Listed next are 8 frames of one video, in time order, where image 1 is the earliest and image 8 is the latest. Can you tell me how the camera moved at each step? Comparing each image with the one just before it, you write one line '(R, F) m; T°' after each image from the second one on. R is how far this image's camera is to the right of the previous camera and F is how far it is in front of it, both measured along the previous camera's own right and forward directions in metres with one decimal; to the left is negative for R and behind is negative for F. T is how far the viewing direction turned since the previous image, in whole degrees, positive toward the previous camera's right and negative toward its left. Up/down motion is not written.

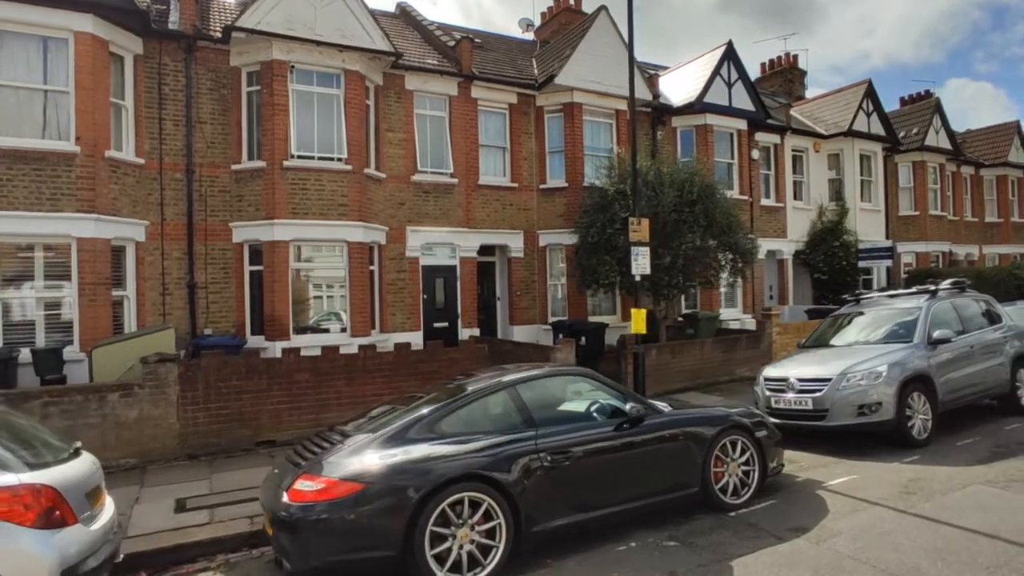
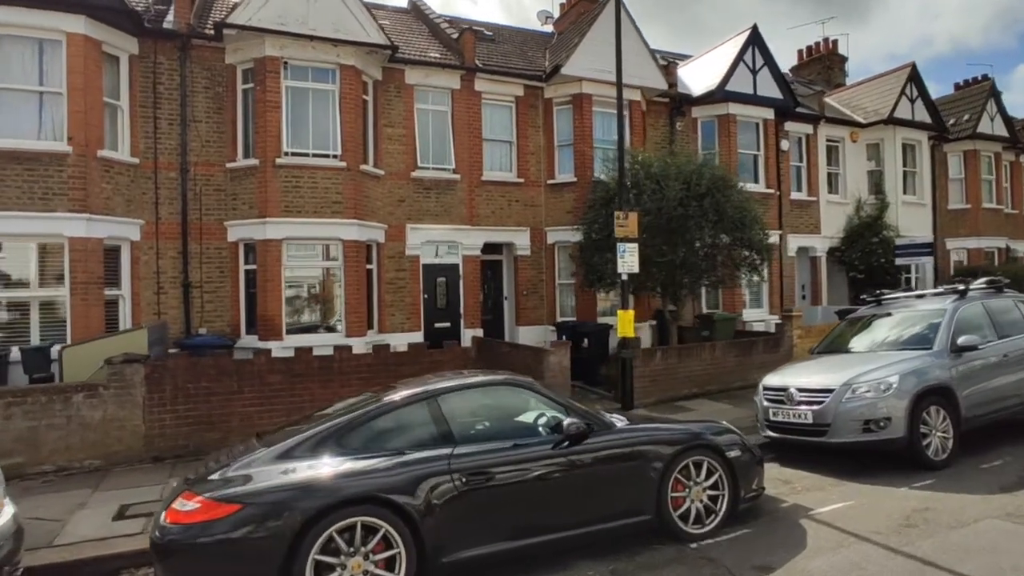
(+0.9, +0.6) m; -4°
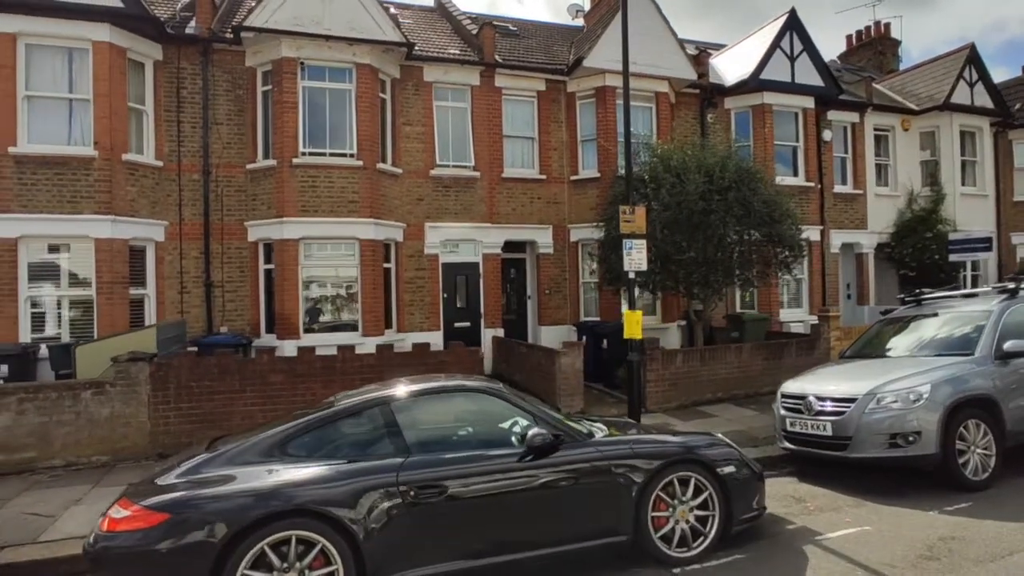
(+0.6, +0.3) m; -5°
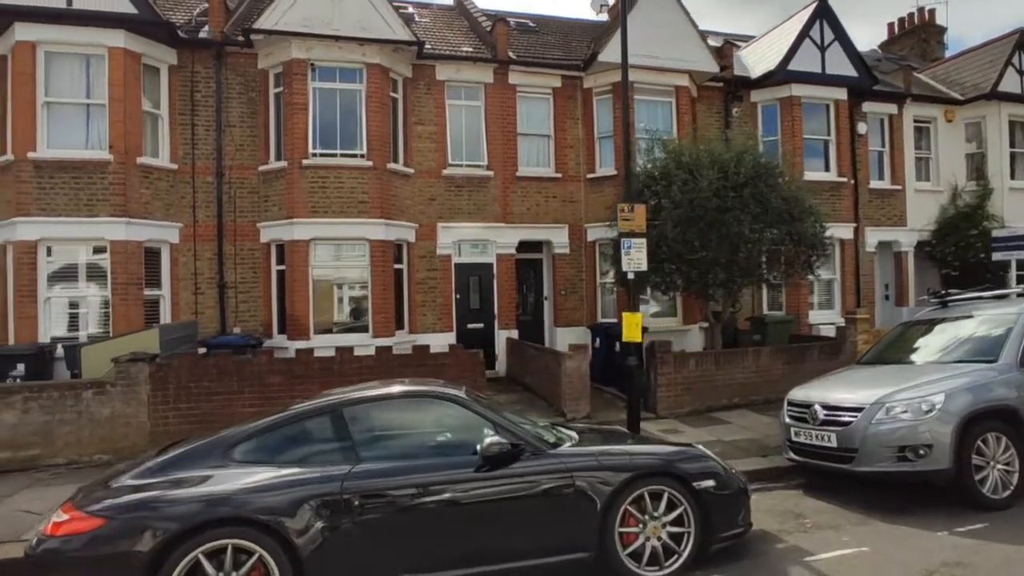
(+0.6, +0.3) m; -4°
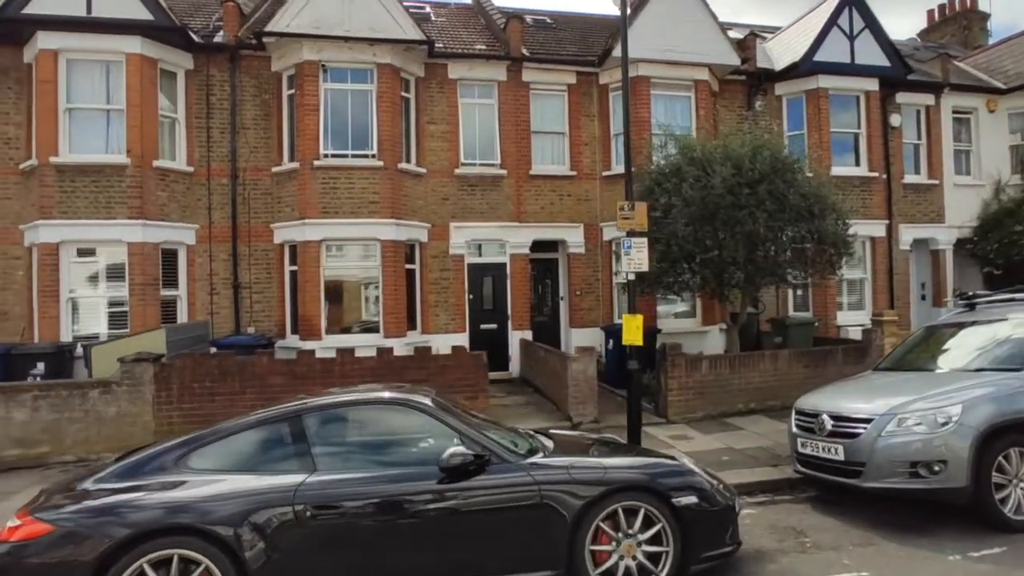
(+0.5, +0.2) m; -3°
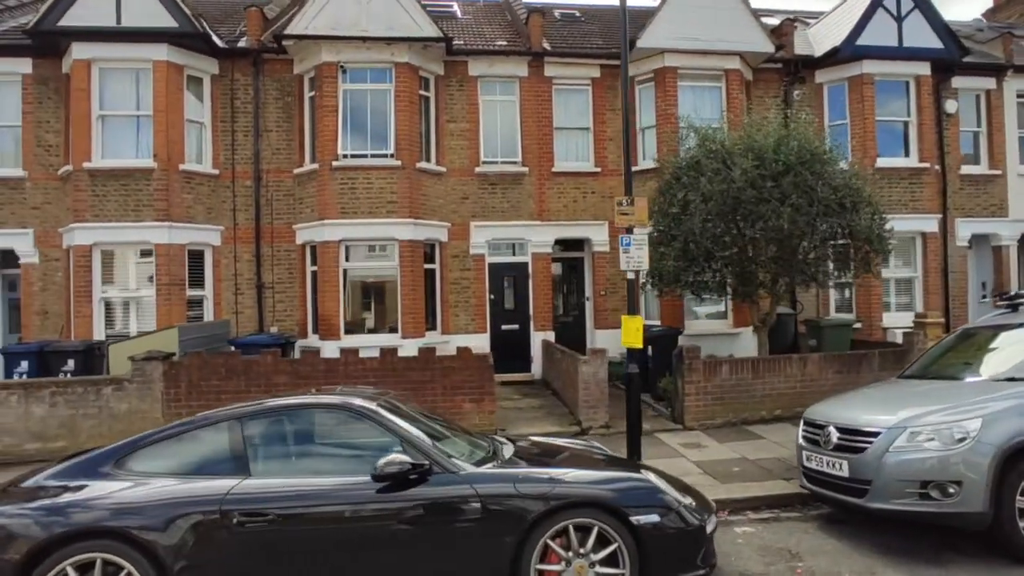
(+0.7, +0.3) m; -5°
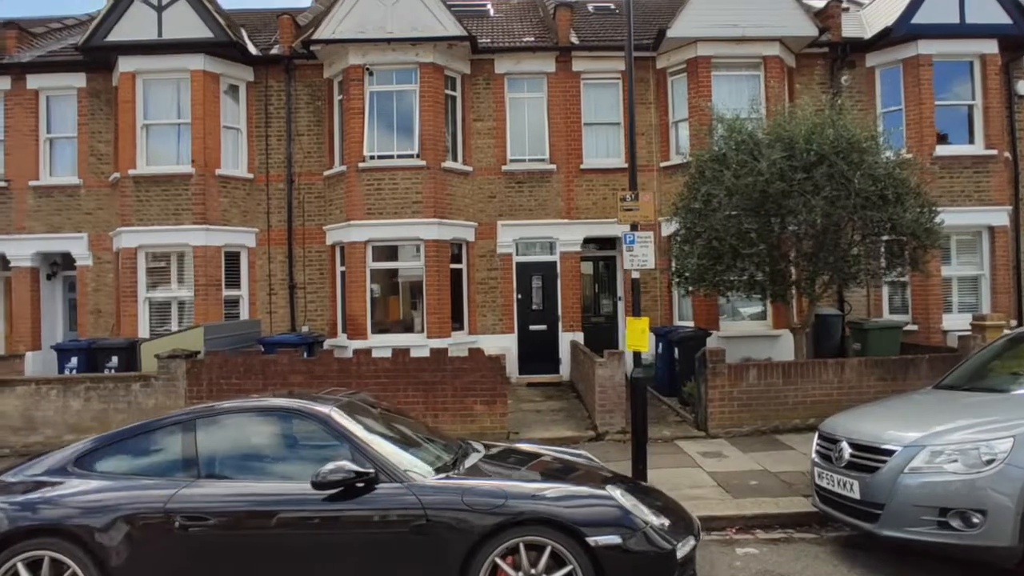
(+0.7, +0.2) m; -6°
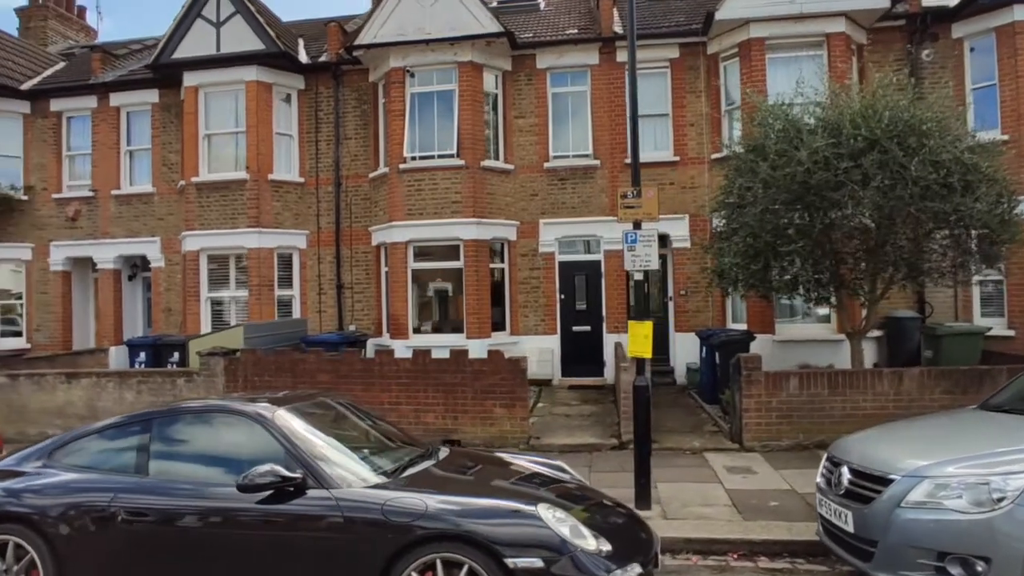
(+0.9, +0.3) m; -8°
